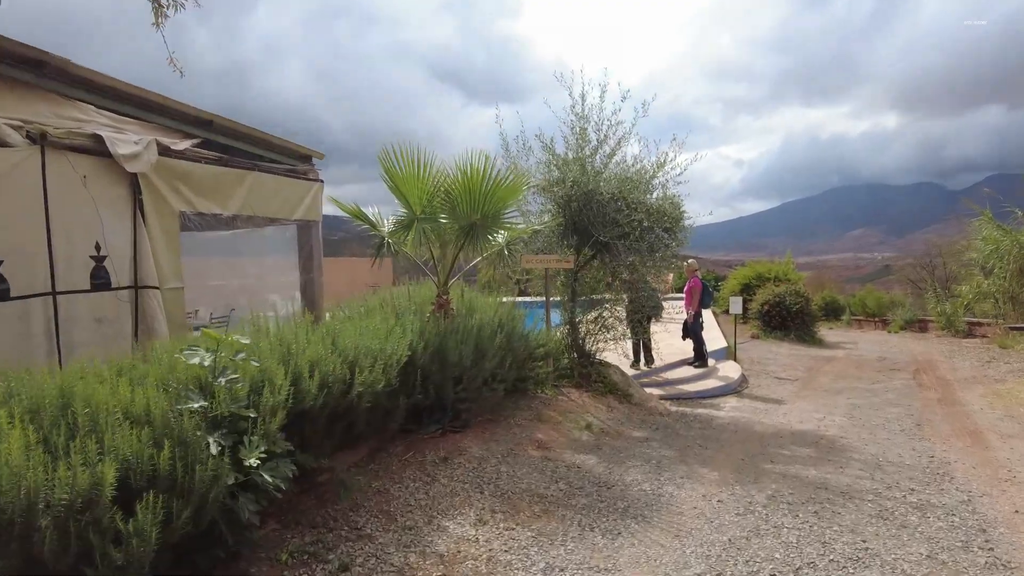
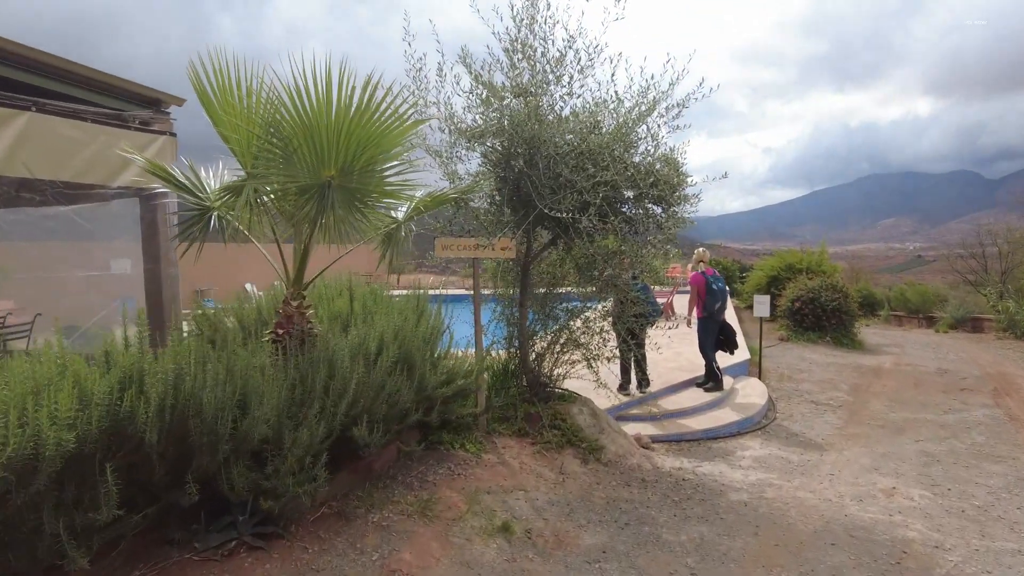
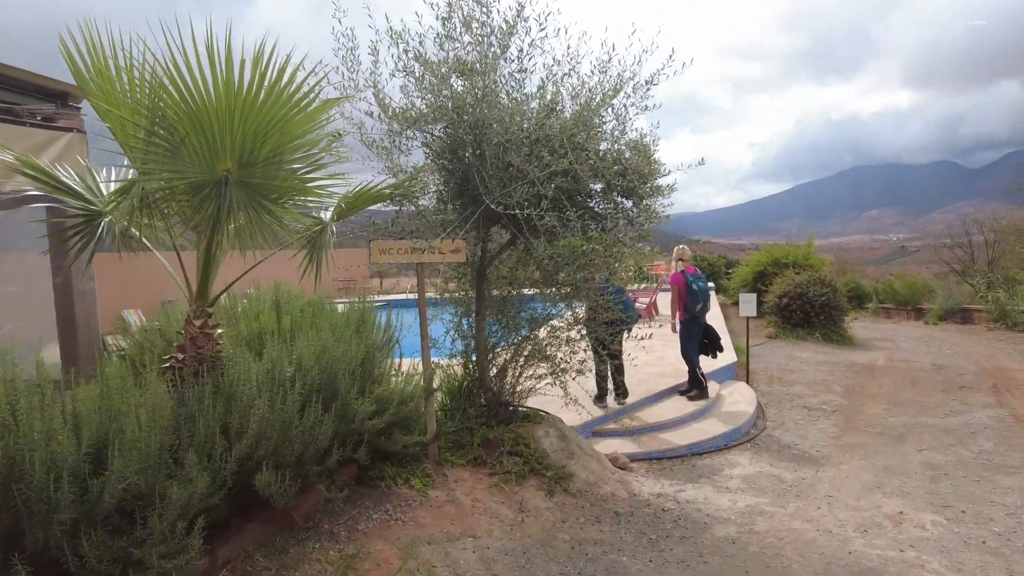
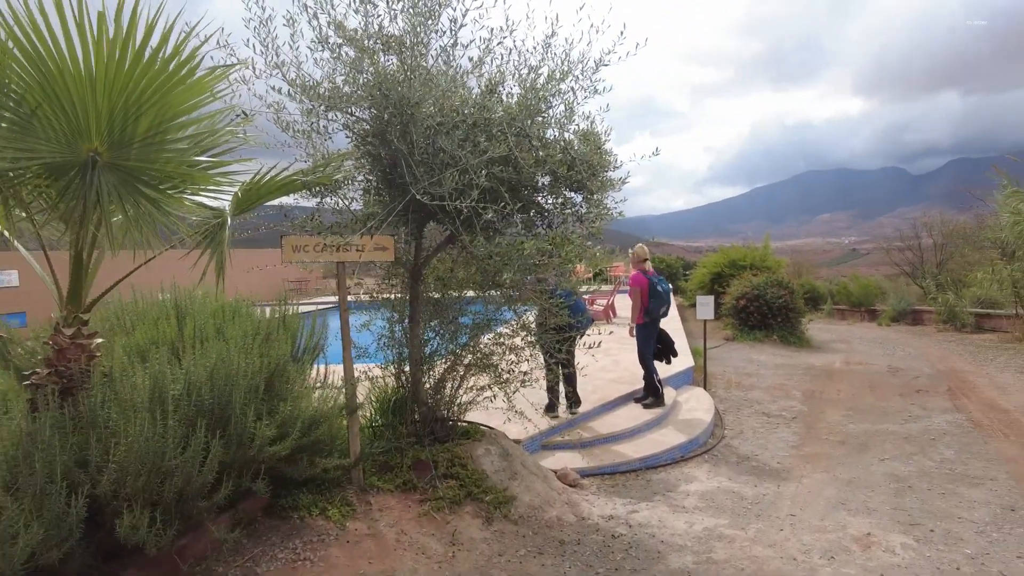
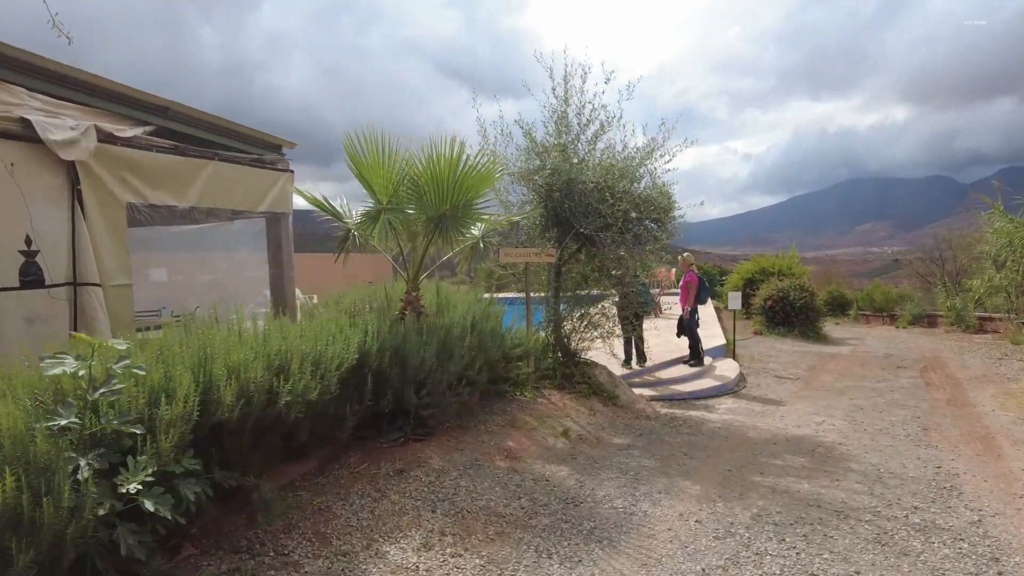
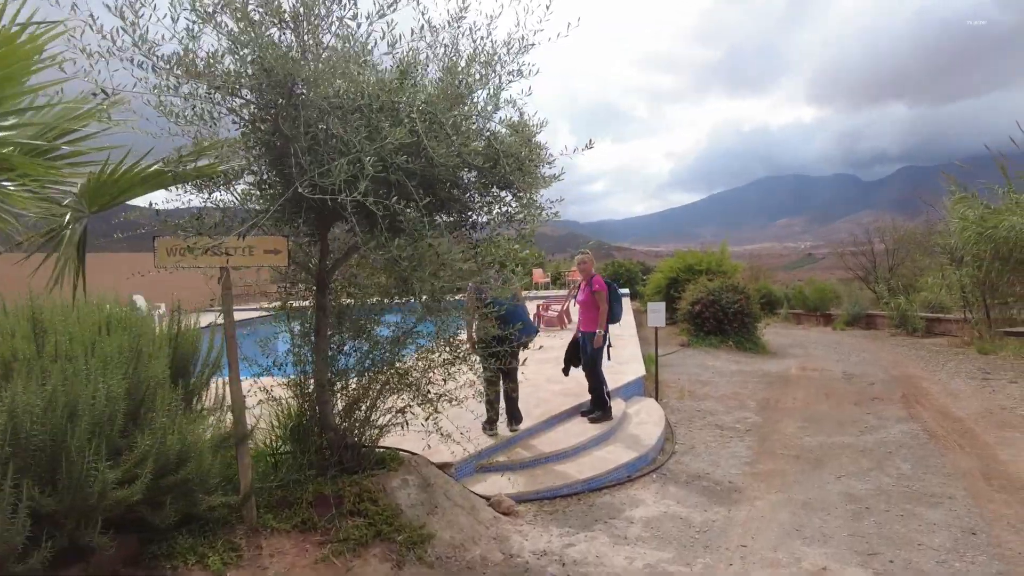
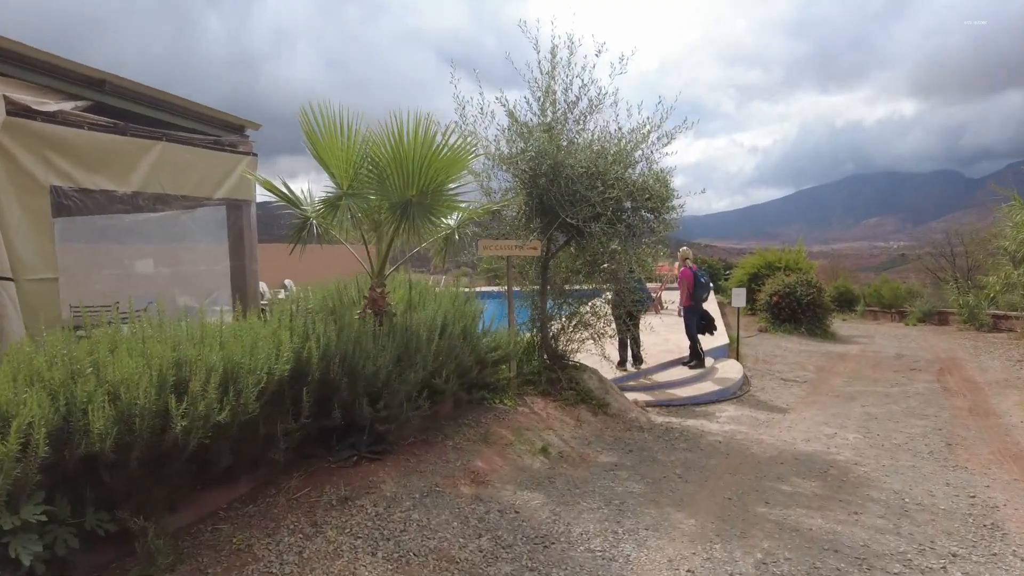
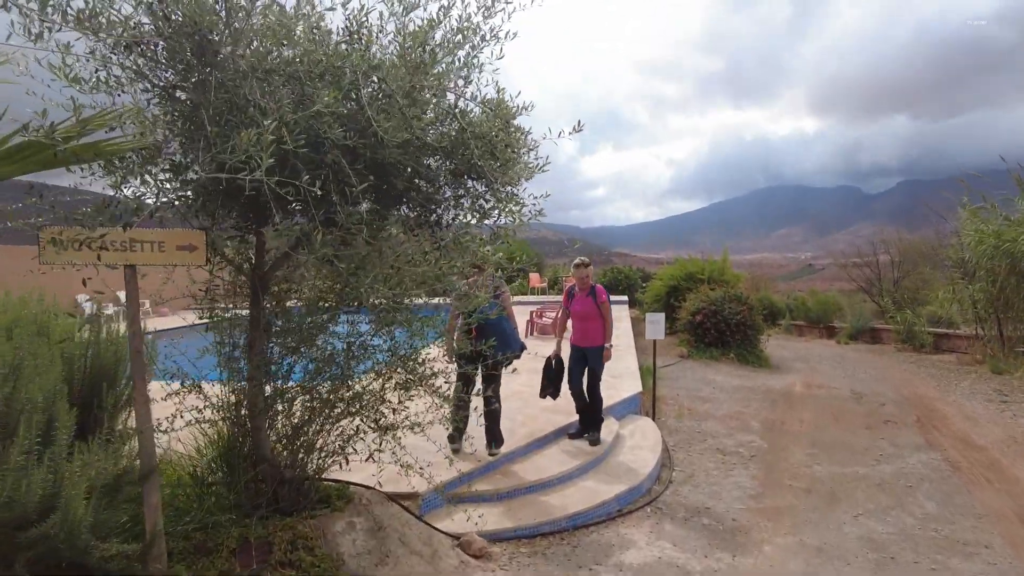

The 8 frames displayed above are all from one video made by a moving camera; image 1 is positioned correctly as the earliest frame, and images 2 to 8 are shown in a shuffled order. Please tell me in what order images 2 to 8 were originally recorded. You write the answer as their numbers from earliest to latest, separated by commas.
5, 7, 2, 3, 4, 6, 8
